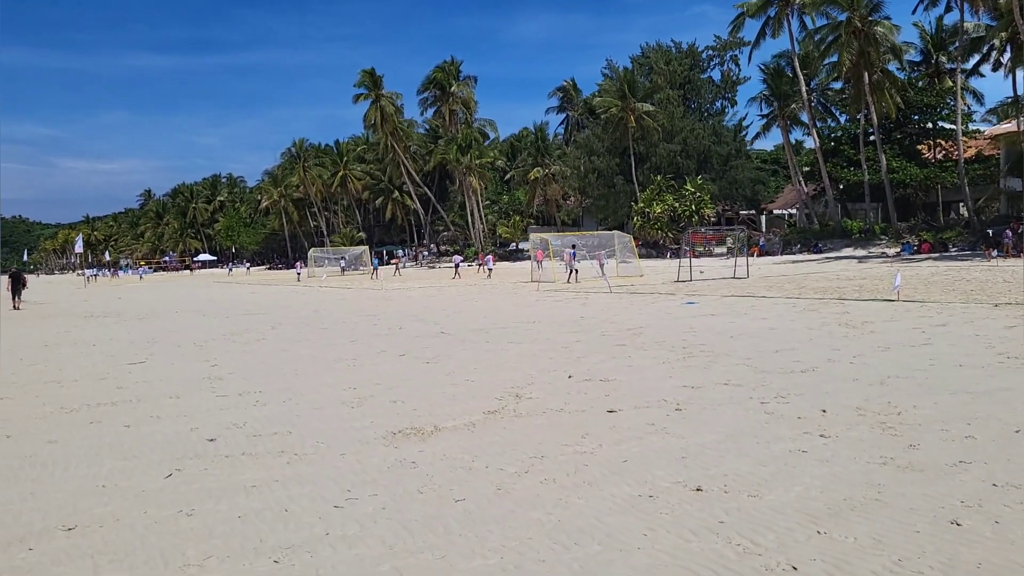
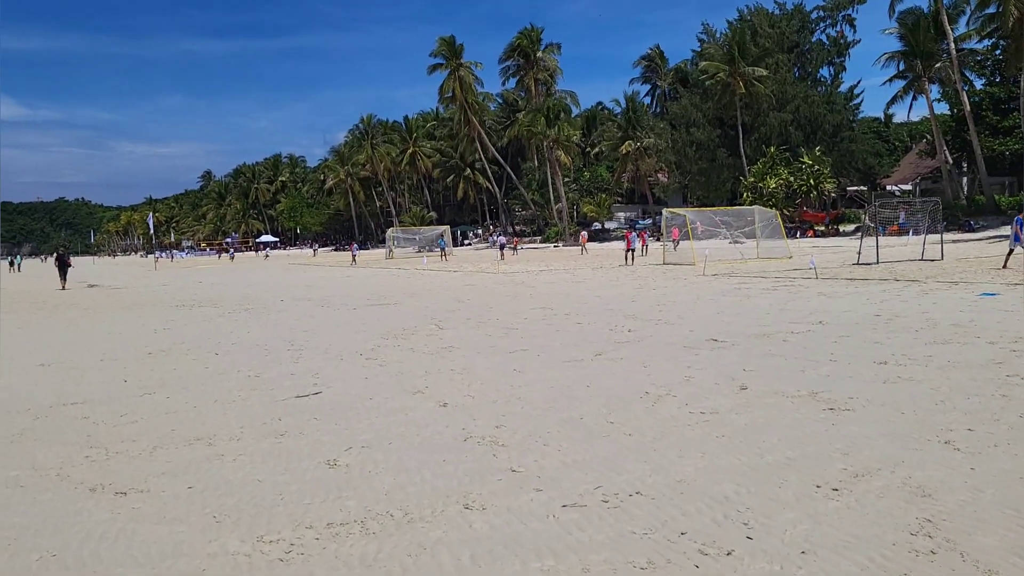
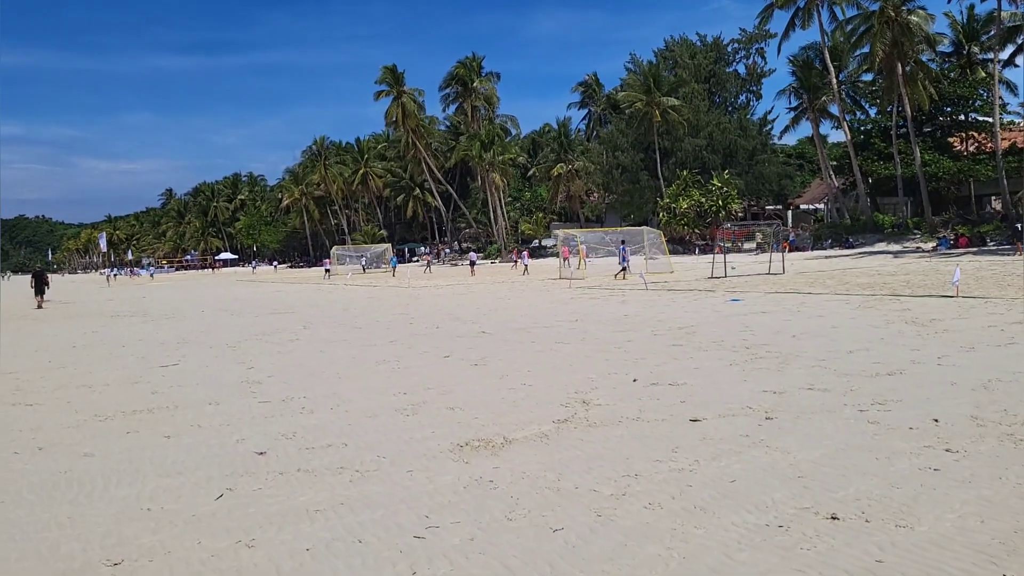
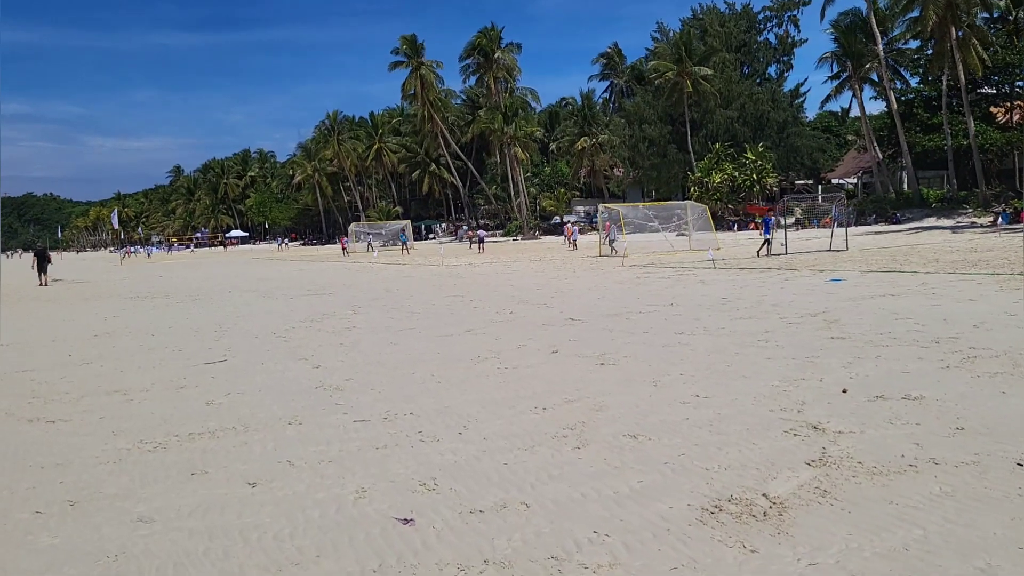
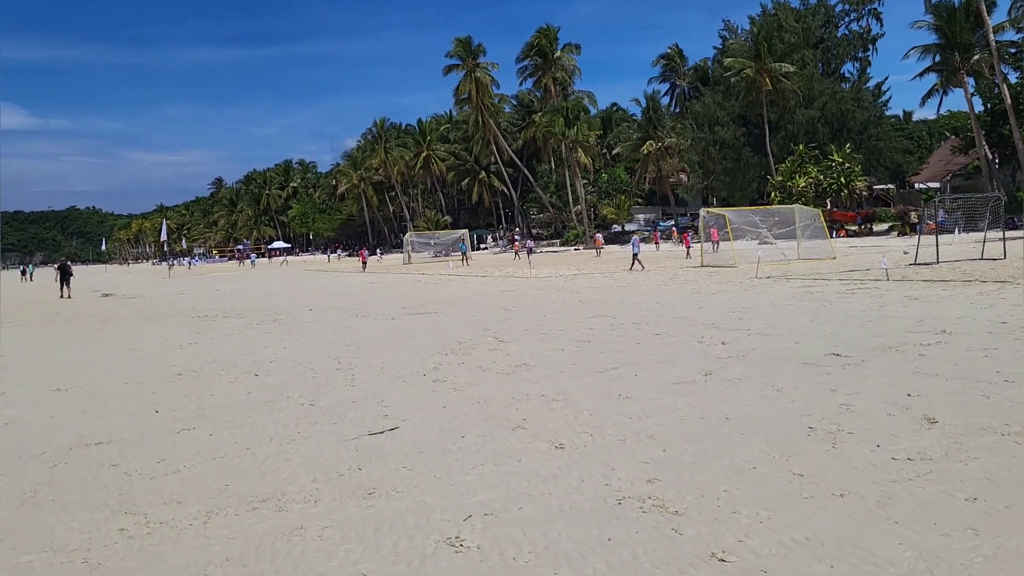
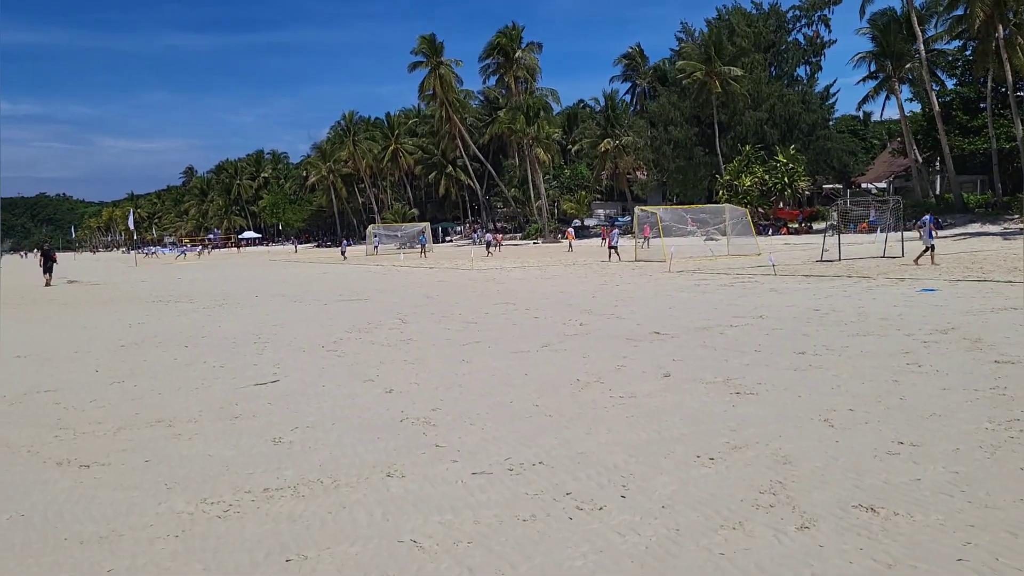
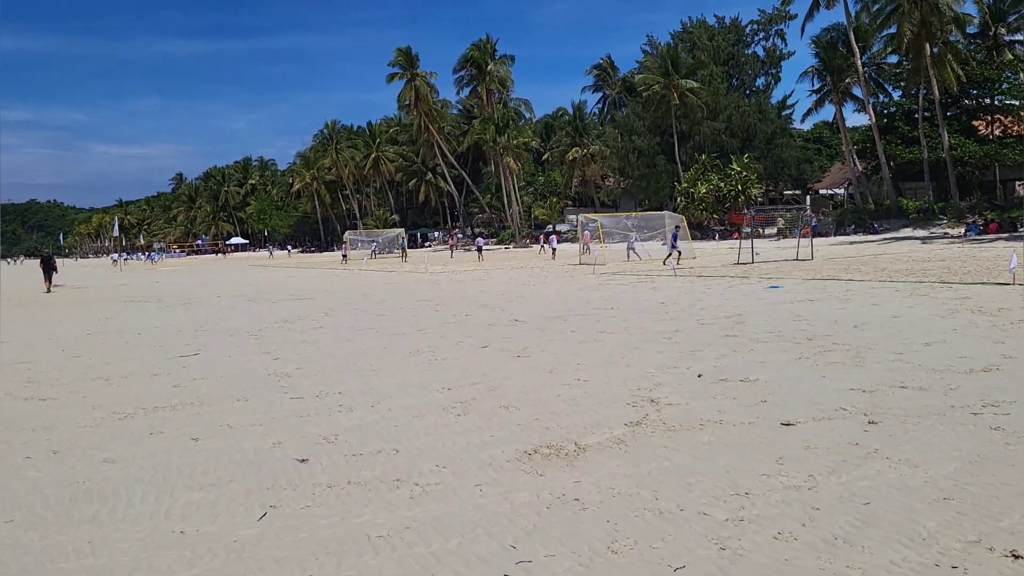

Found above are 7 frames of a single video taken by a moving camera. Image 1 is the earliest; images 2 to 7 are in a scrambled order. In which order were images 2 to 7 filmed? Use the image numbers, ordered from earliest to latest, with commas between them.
3, 7, 4, 6, 2, 5
